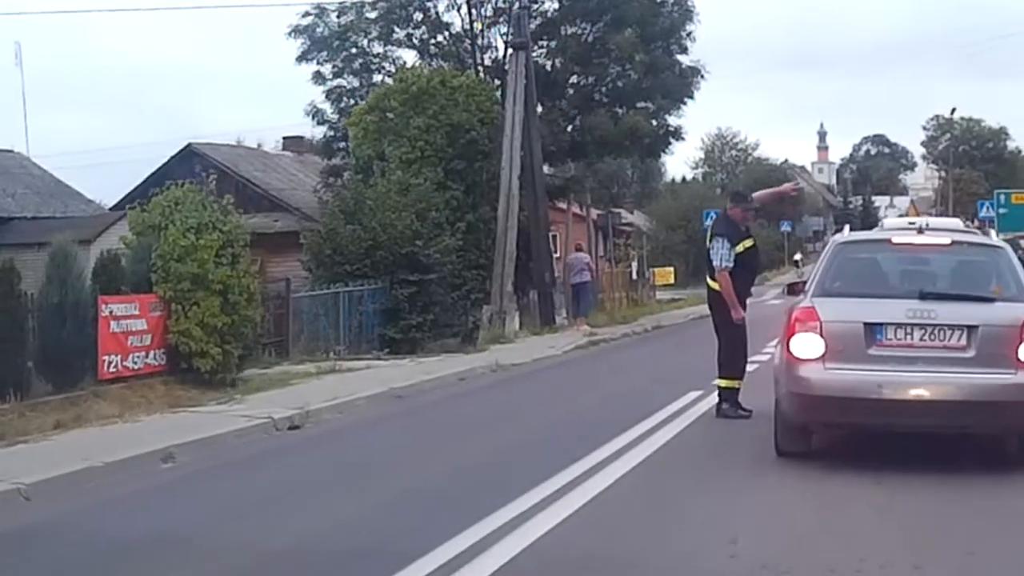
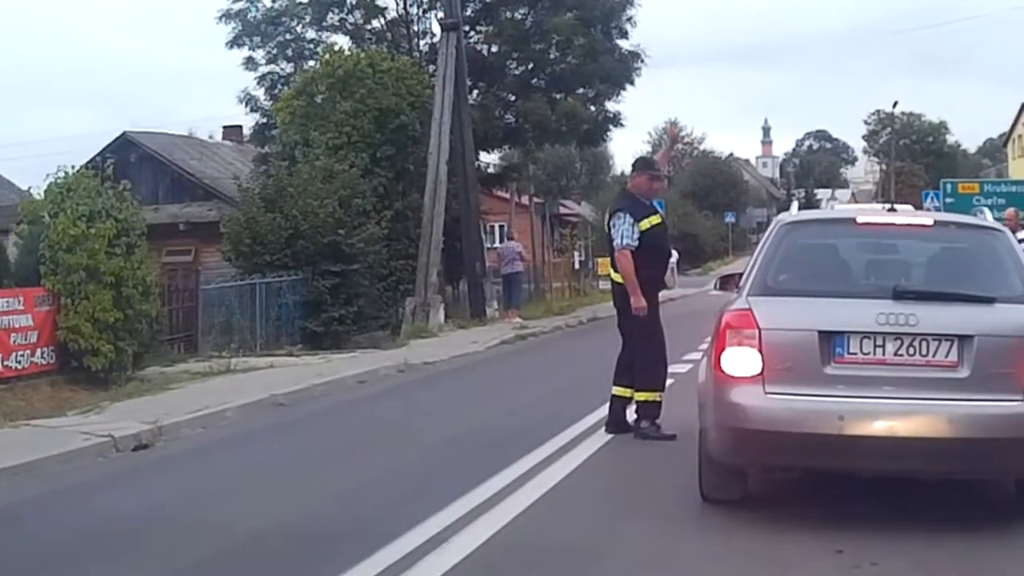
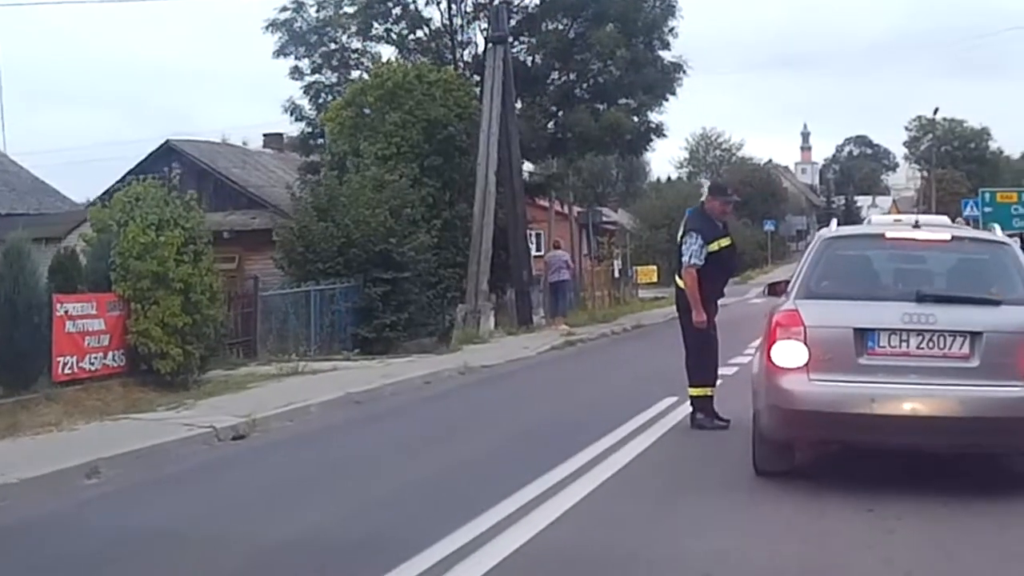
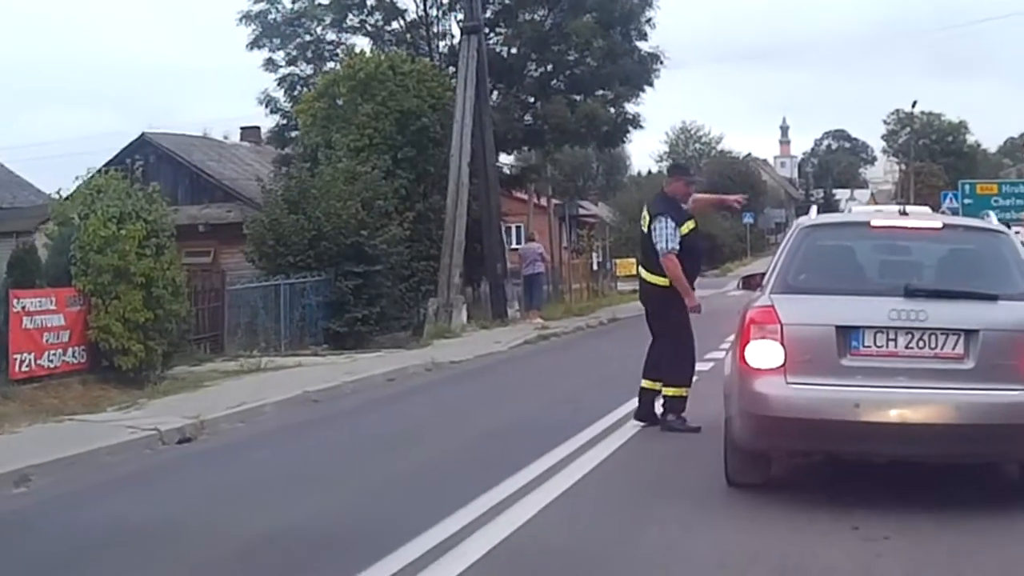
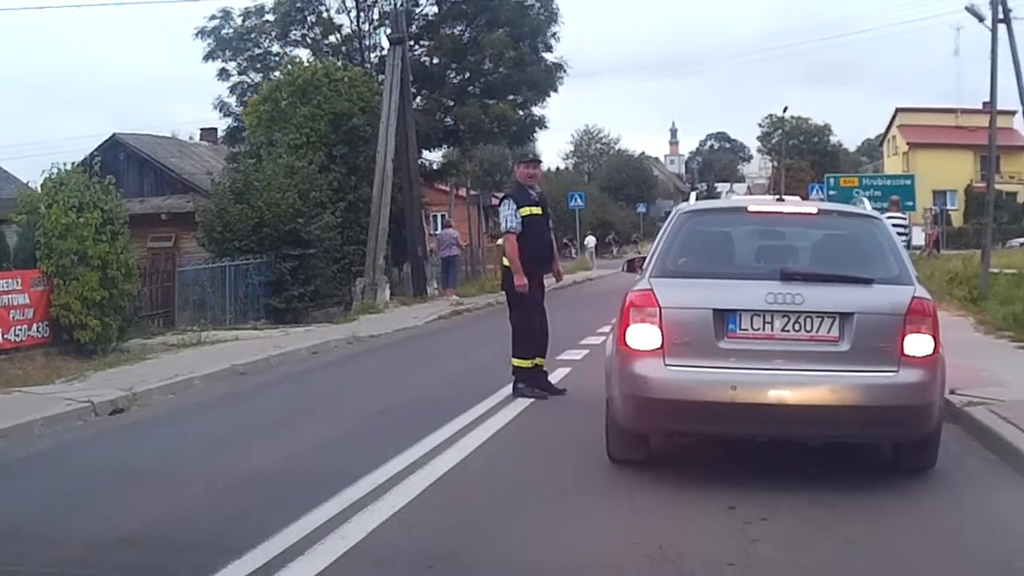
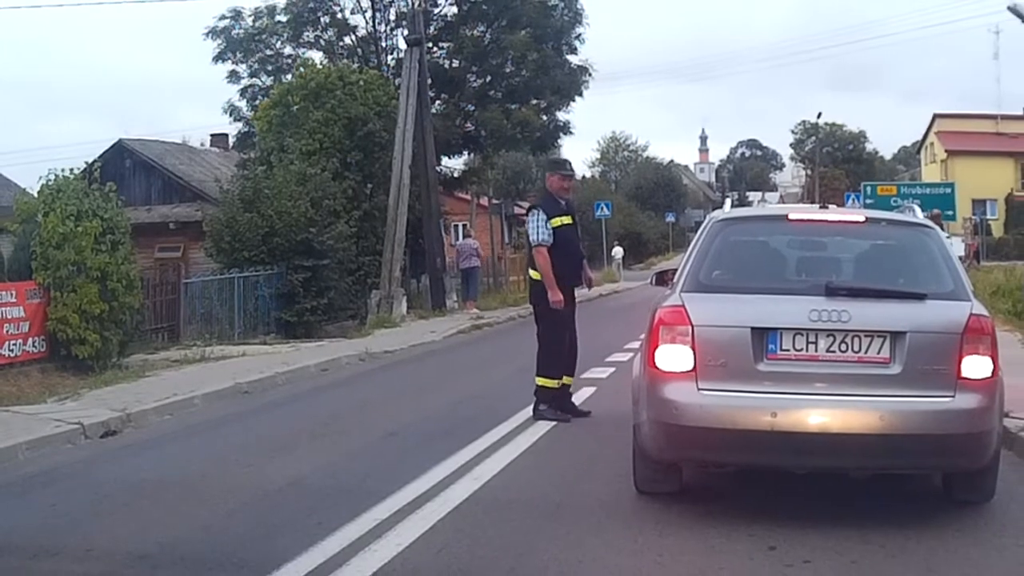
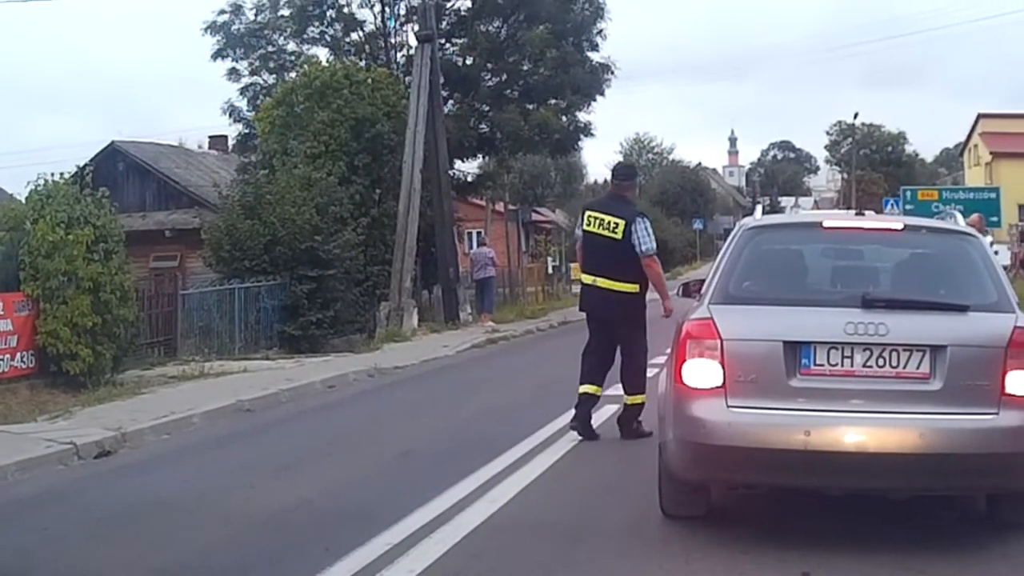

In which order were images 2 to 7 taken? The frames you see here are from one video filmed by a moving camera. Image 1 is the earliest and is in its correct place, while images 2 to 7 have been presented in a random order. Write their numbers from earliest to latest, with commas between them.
3, 4, 2, 7, 6, 5
